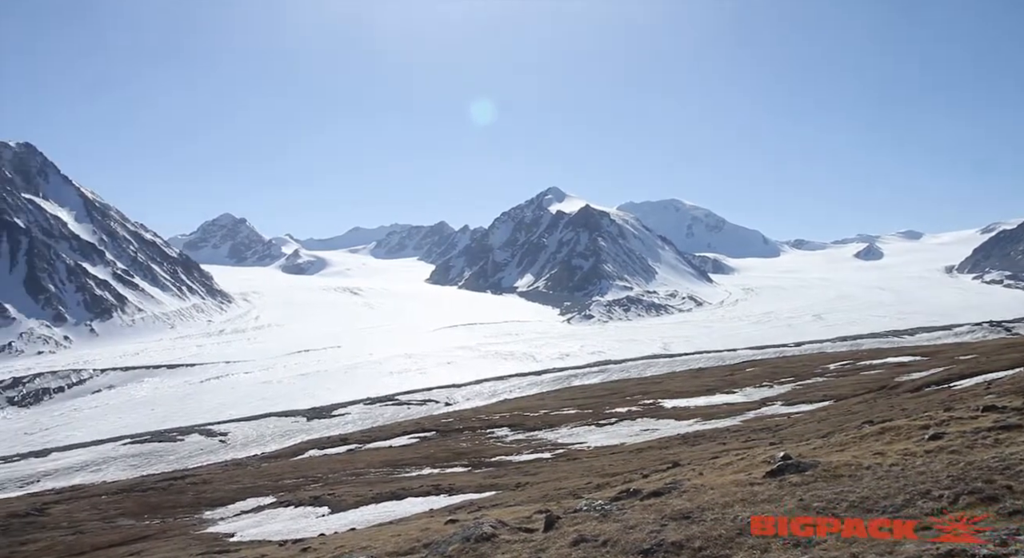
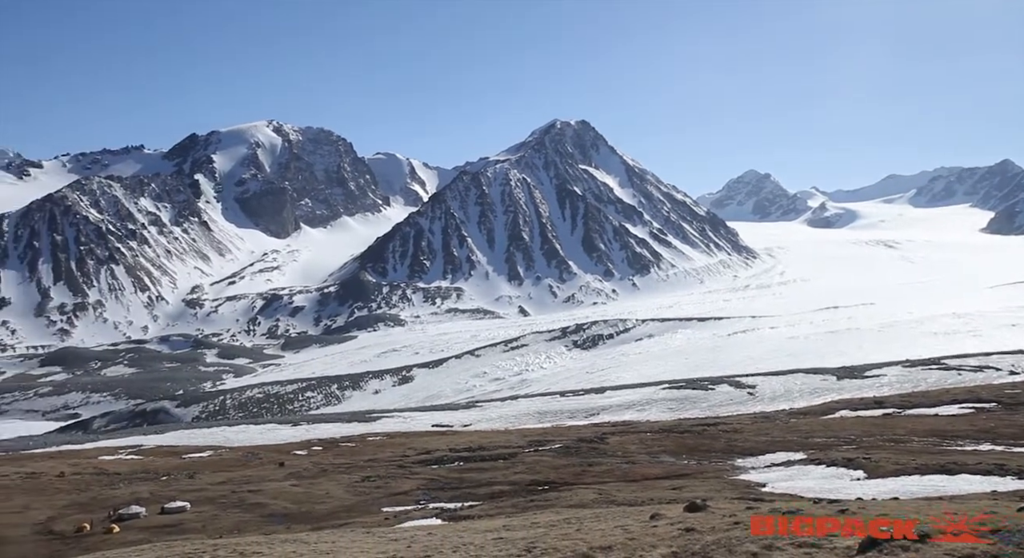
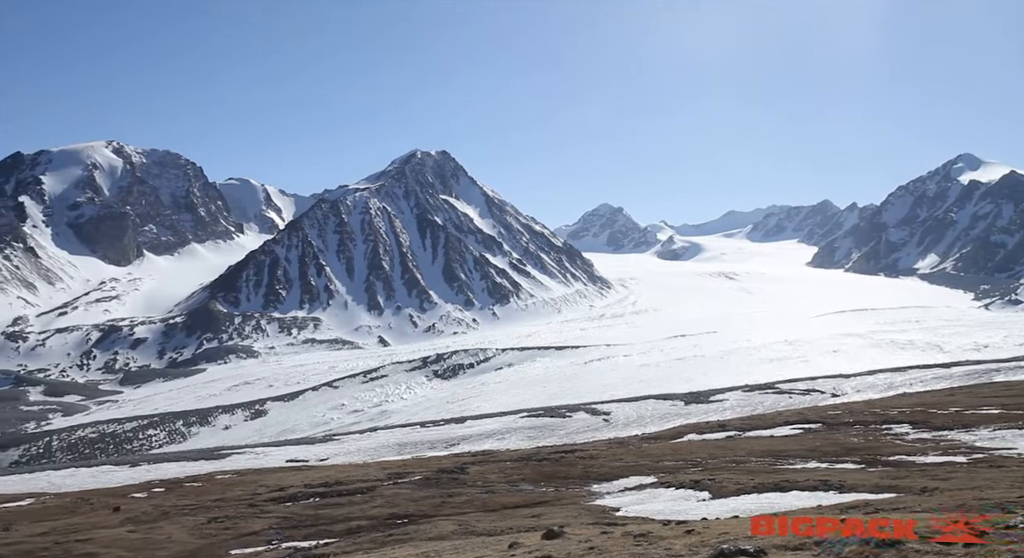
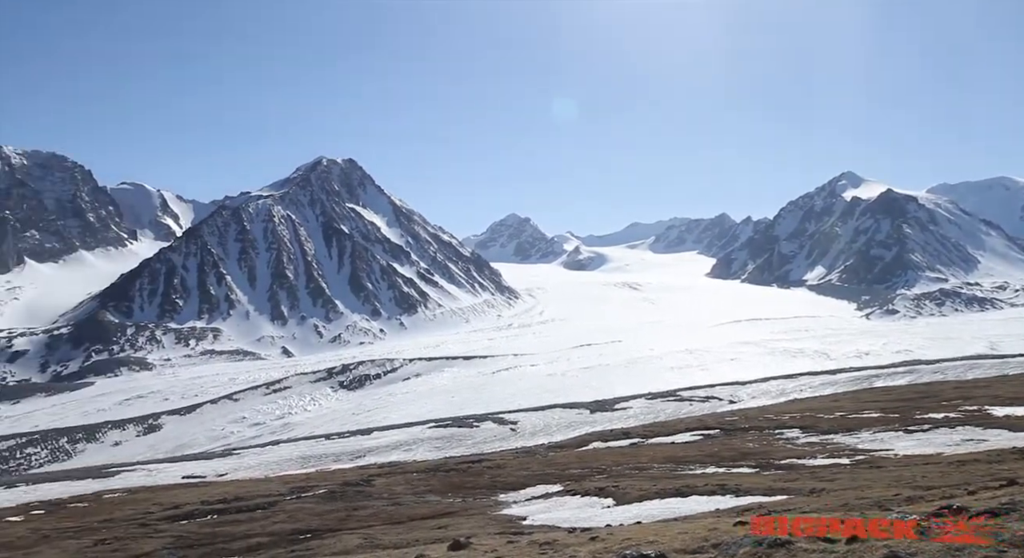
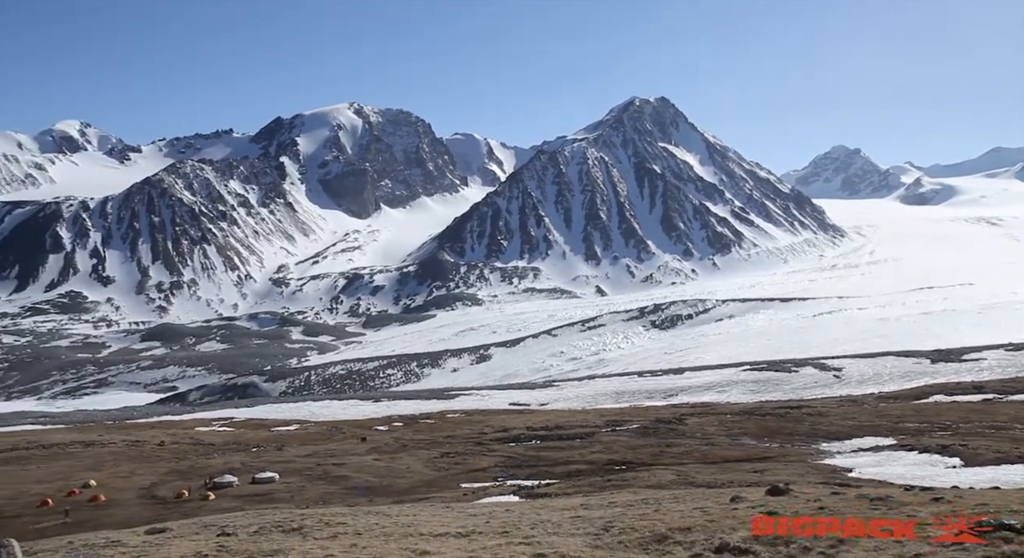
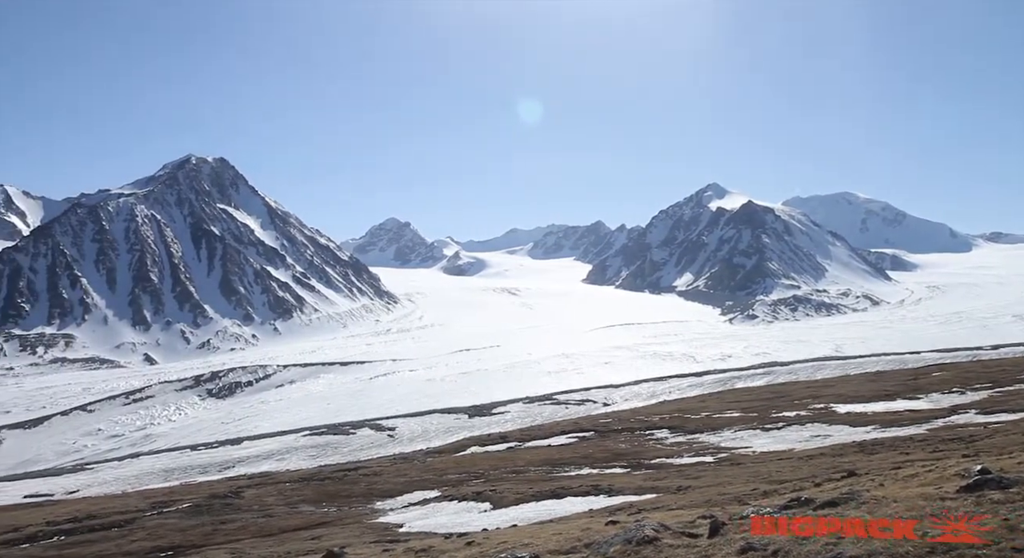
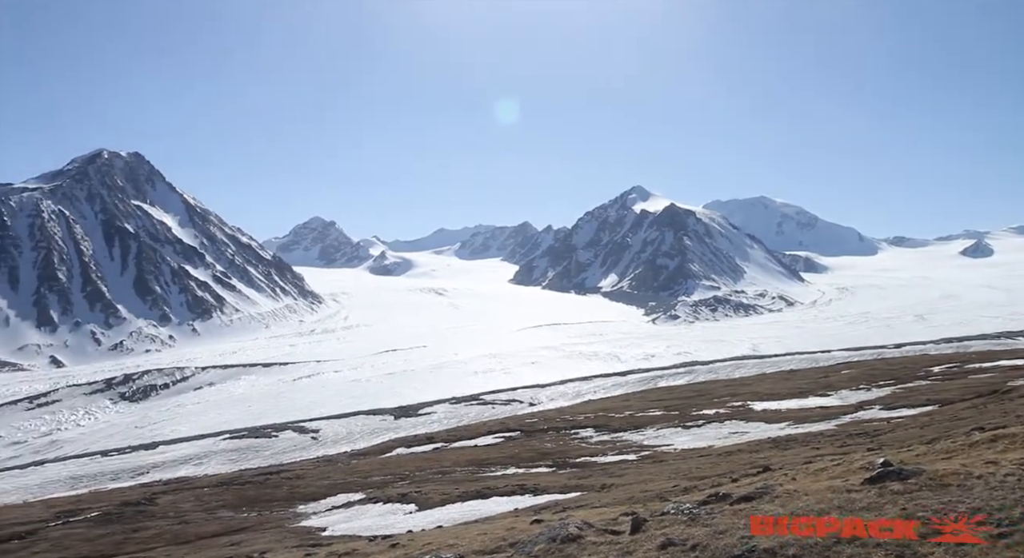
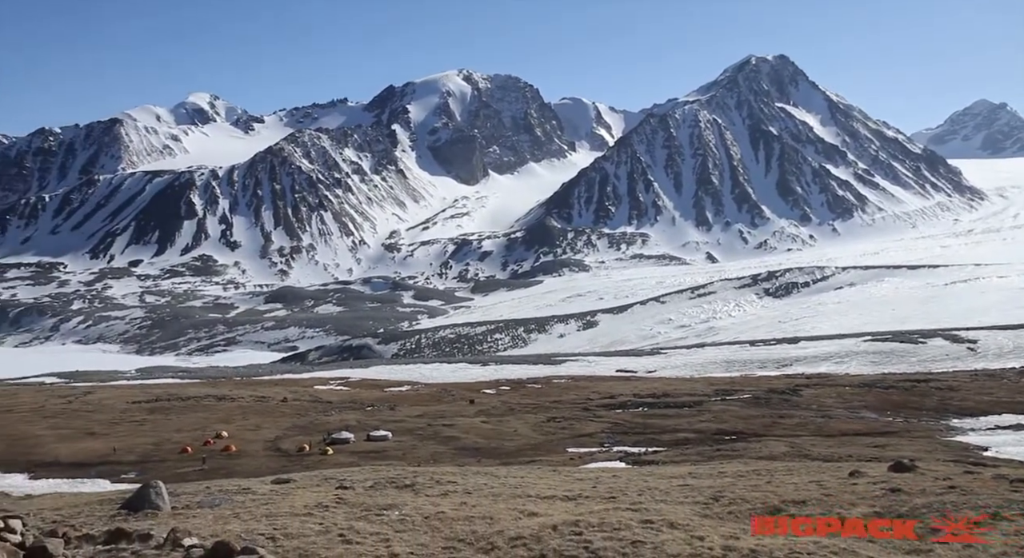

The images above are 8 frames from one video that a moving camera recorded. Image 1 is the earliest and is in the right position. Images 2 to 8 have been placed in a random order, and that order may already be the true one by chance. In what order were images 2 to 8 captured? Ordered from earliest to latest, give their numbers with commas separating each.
7, 6, 4, 3, 2, 5, 8
